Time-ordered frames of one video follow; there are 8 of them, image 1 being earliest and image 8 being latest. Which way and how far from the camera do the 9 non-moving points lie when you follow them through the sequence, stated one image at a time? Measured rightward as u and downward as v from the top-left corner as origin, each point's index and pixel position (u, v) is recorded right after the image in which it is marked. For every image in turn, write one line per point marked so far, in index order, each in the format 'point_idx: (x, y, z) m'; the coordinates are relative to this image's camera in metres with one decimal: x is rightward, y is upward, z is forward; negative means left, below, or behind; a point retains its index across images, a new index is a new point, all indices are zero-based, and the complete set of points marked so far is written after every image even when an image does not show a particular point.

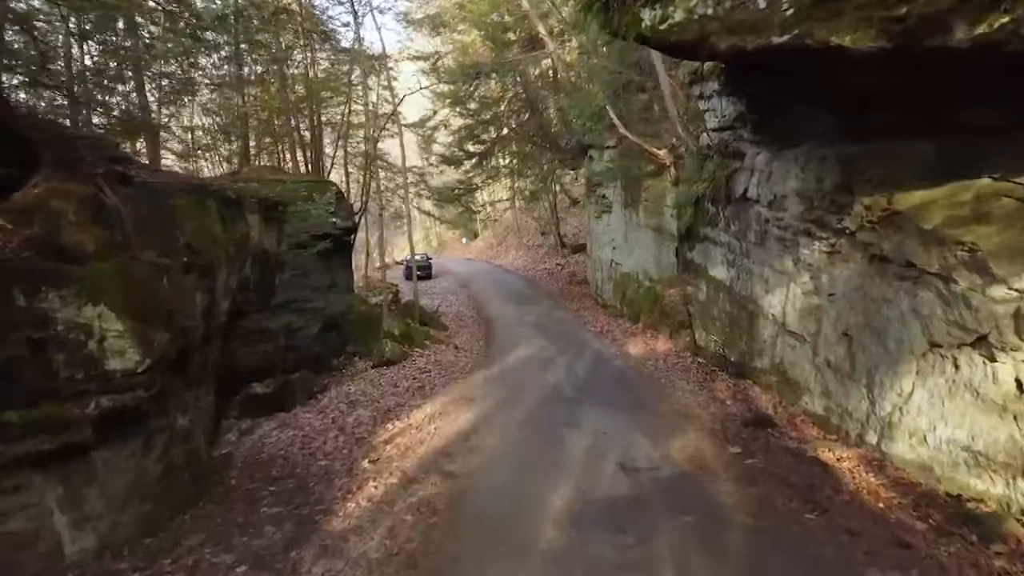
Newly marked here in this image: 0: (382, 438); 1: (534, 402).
0: (-1.6, -1.9, +9.8) m
1: (+0.3, -1.7, +11.8) m
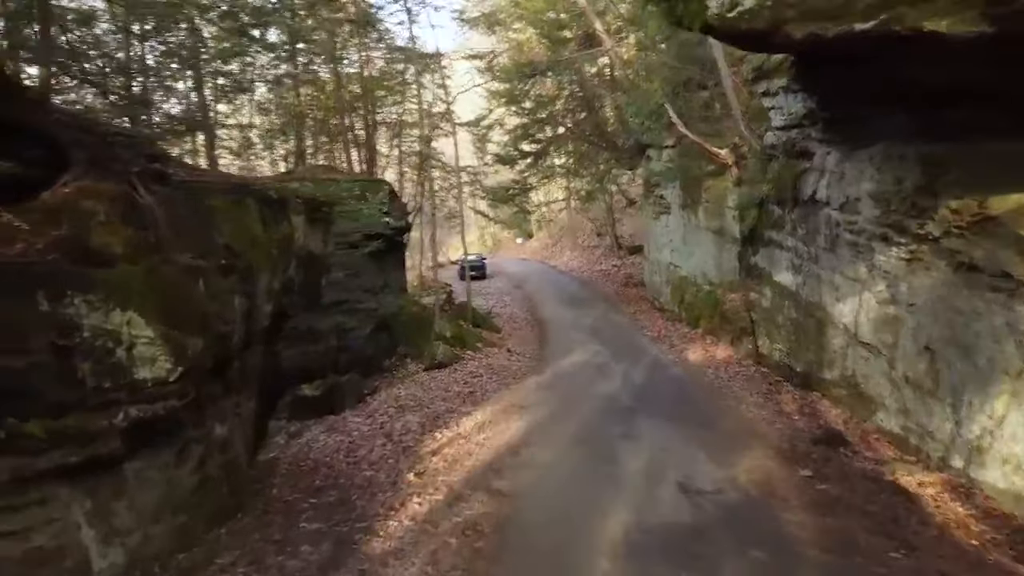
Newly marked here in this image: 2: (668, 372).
0: (-1.0, -2.0, +9.5) m
1: (+1.1, -1.8, +11.3) m
2: (+3.1, -1.7, +15.8) m
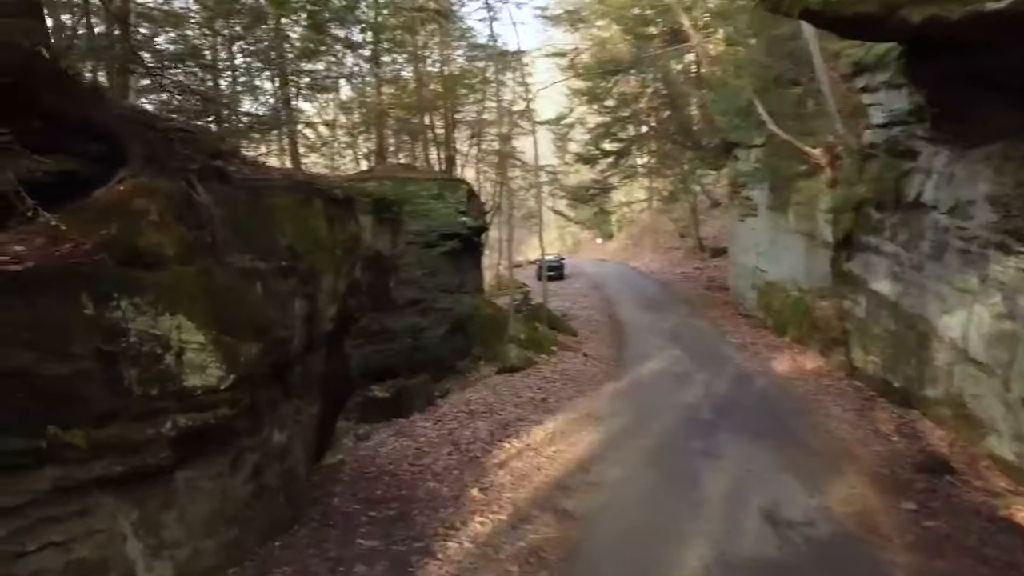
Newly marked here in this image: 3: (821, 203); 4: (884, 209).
0: (-0.2, -2.0, +9.1) m
1: (+2.1, -1.9, +10.7) m
2: (+4.6, -1.8, +15.0) m
3: (+7.6, +2.1, +19.2) m
4: (+6.5, +1.4, +13.7) m
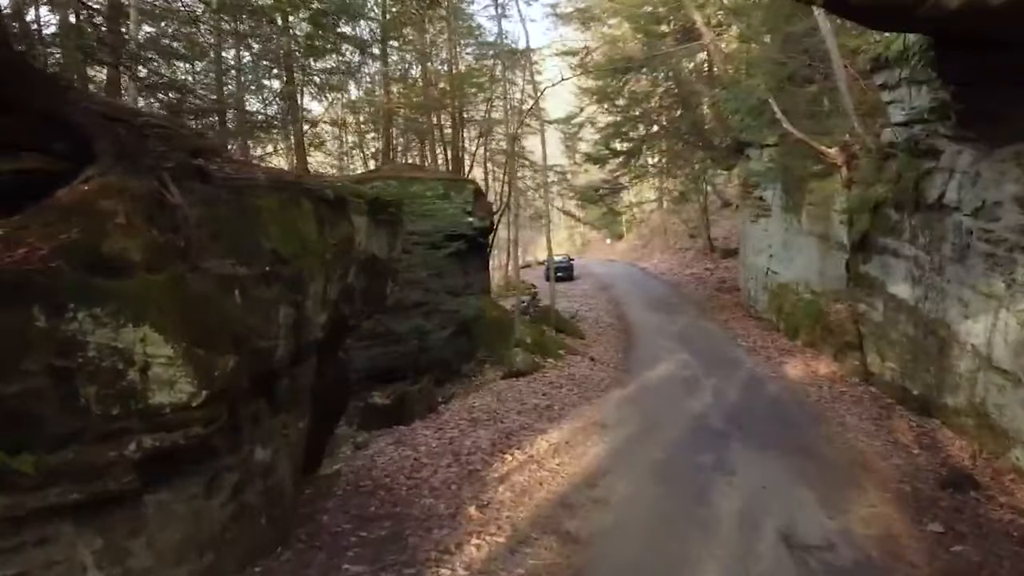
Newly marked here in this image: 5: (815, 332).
0: (-0.2, -2.1, +8.7) m
1: (+2.1, -1.9, +10.3) m
2: (+4.7, -1.9, +14.6) m
3: (+7.7, +2.0, +18.7) m
4: (+6.6, +1.3, +13.2) m
5: (+7.4, -1.1, +19.1) m
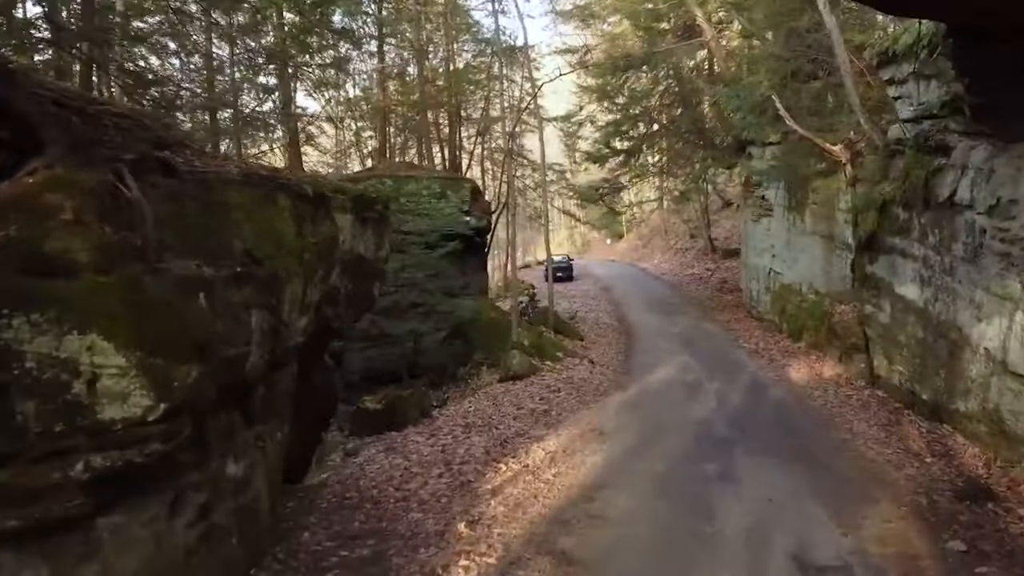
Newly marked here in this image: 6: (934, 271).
0: (-0.2, -2.1, +8.3) m
1: (+2.1, -1.9, +9.9) m
2: (+4.6, -1.9, +14.2) m
3: (+7.7, +2.0, +18.3) m
4: (+6.5, +1.3, +12.8) m
5: (+7.3, -1.1, +18.7) m
6: (+6.4, +0.3, +12.0) m
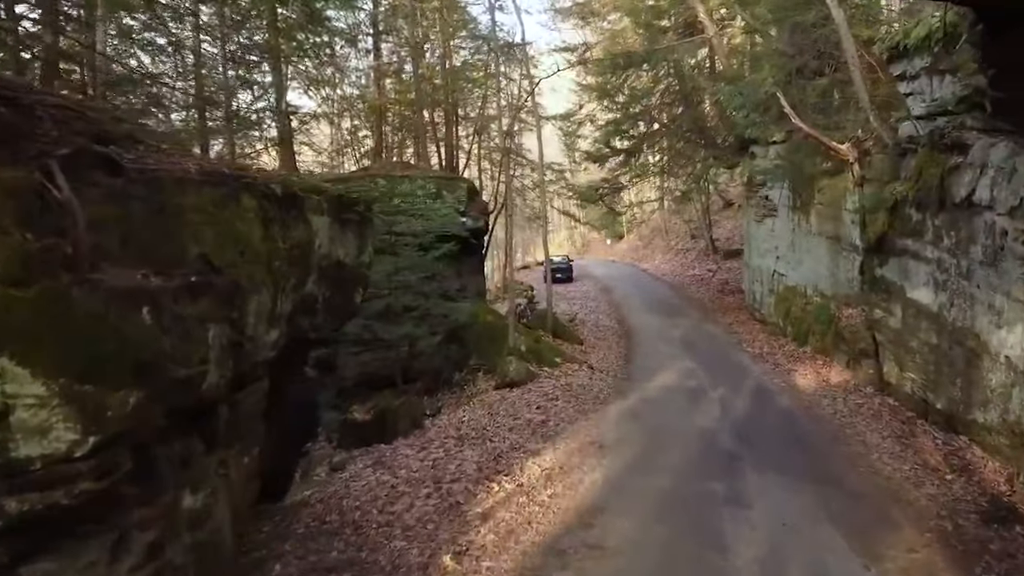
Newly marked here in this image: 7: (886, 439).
0: (-0.3, -2.2, +7.8) m
1: (+2.0, -2.0, +9.4) m
2: (+4.6, -2.0, +13.6) m
3: (+7.6, +1.9, +17.8) m
4: (+6.5, +1.2, +12.3) m
5: (+7.2, -1.2, +18.1) m
6: (+6.3, +0.2, +11.4) m
7: (+5.0, -2.0, +10.5) m
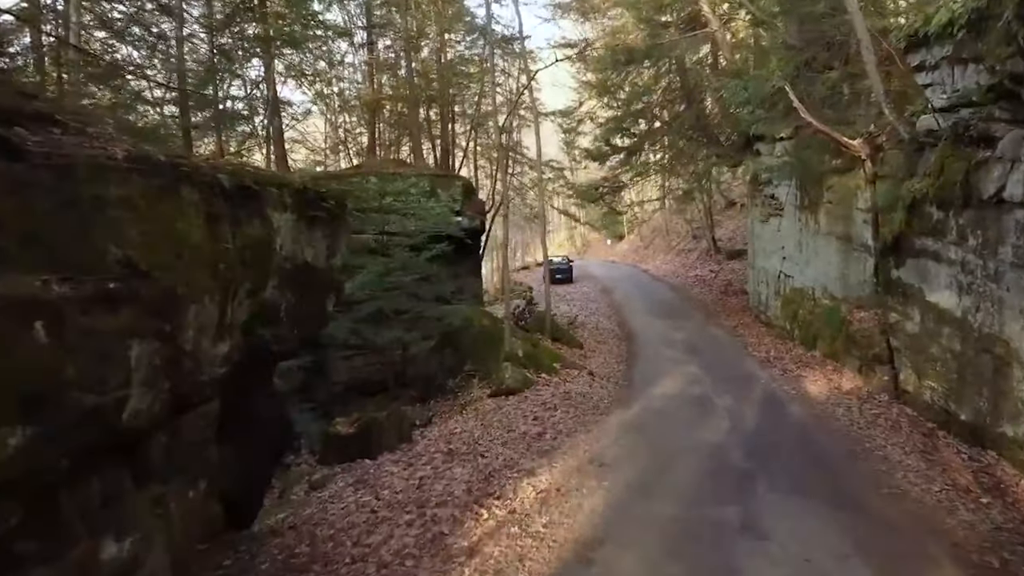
0: (-0.4, -2.2, +7.0) m
1: (+1.9, -2.1, +8.6) m
2: (+4.5, -2.0, +12.9) m
3: (+7.5, +1.9, +17.0) m
4: (+6.4, +1.2, +11.5) m
5: (+7.2, -1.2, +17.4) m
6: (+6.3, +0.1, +10.7) m
7: (+4.9, -2.1, +9.7) m
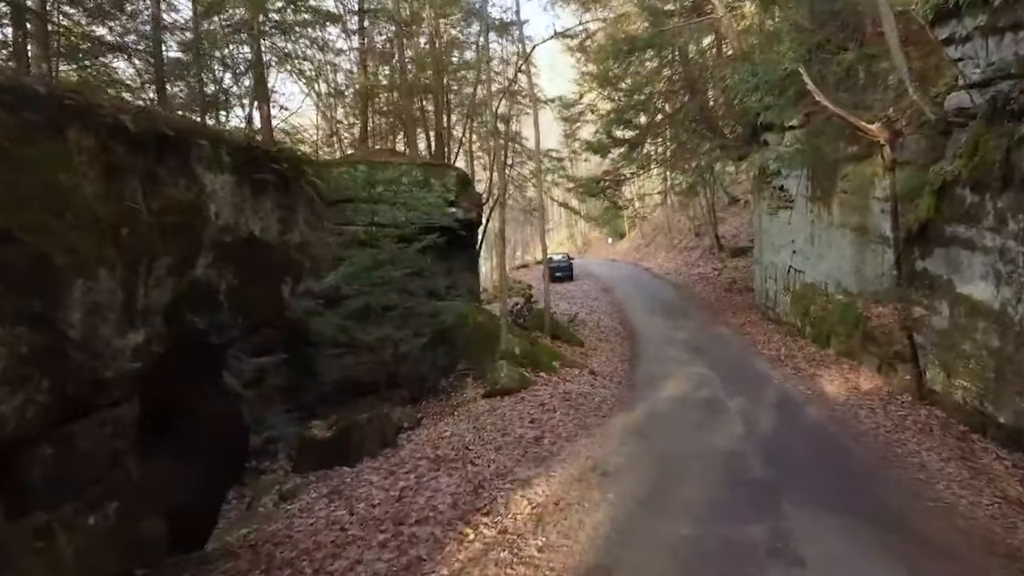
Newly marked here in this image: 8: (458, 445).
0: (-0.4, -2.1, +6.1) m
1: (+1.9, -1.9, +7.6) m
2: (+4.4, -1.9, +11.9) m
3: (+7.5, +2.0, +16.0) m
4: (+6.3, +1.3, +10.6) m
5: (+7.1, -1.1, +16.4) m
6: (+6.2, +0.3, +9.7) m
7: (+4.8, -1.9, +8.7) m
8: (-0.6, -1.9, +9.5) m
